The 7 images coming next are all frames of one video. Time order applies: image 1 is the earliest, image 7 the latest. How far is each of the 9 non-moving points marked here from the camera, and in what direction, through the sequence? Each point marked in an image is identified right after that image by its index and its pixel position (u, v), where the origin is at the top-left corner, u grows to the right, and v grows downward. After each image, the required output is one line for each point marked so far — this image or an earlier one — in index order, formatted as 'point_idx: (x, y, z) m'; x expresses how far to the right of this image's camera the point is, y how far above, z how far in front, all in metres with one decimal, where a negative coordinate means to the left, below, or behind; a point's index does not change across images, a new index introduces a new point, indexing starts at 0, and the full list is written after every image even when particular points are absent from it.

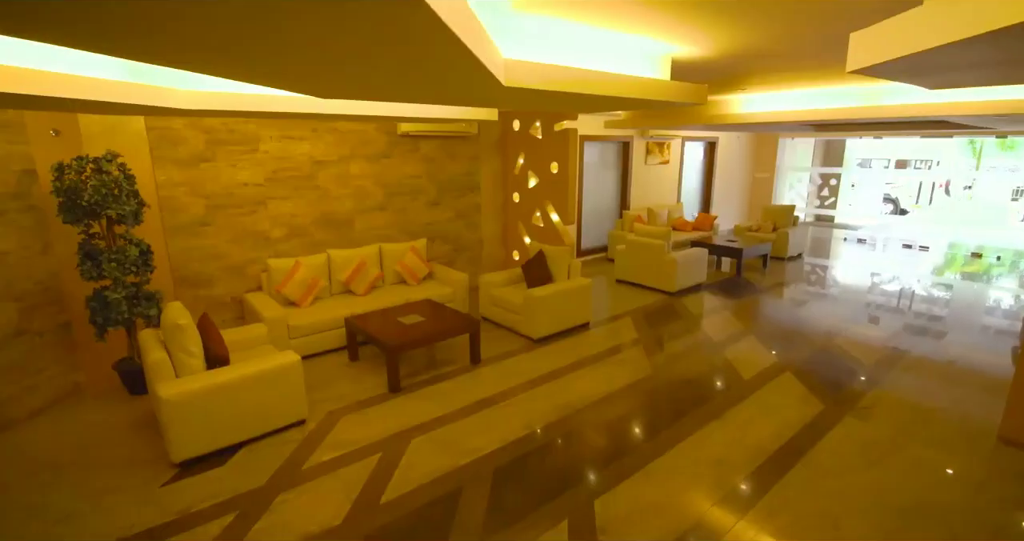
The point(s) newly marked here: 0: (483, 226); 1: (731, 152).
0: (-0.4, +0.6, +6.8) m
1: (+4.4, +2.4, +10.2) m
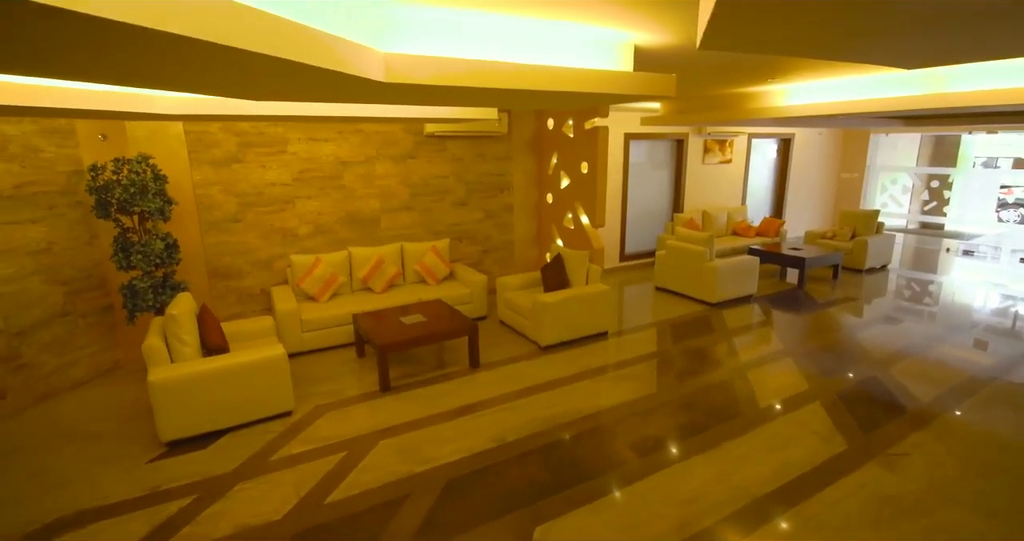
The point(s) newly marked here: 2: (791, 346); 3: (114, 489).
0: (0.0, +0.6, +6.7) m
1: (+5.4, +2.2, +9.2) m
2: (+2.8, -0.8, +5.0) m
3: (-2.4, -1.3, +3.0) m
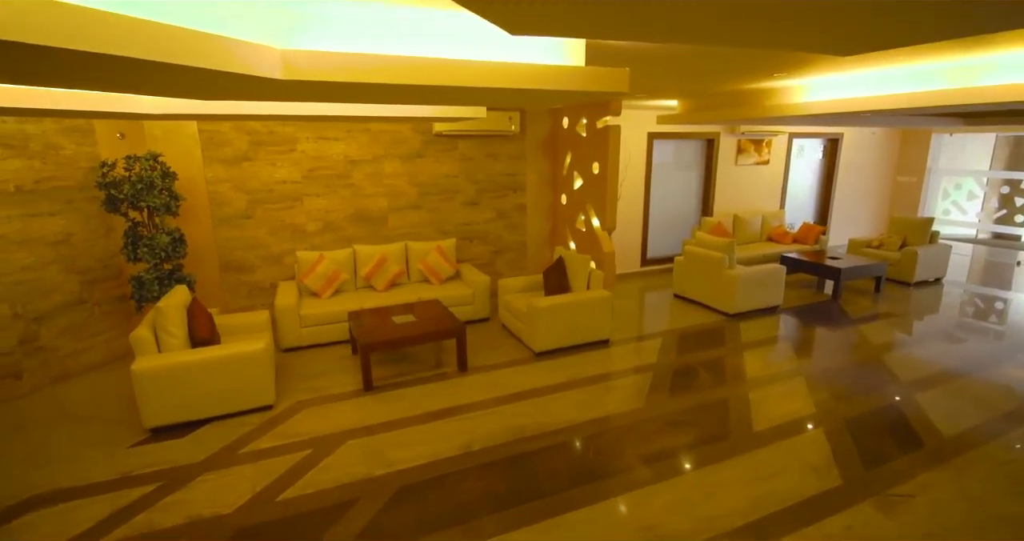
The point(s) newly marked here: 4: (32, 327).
0: (+0.2, +0.5, +6.6) m
1: (+5.8, +2.0, +8.5) m
2: (+2.7, -0.9, +4.6) m
3: (-2.6, -1.2, +3.1) m
4: (-3.9, -0.5, +4.1) m
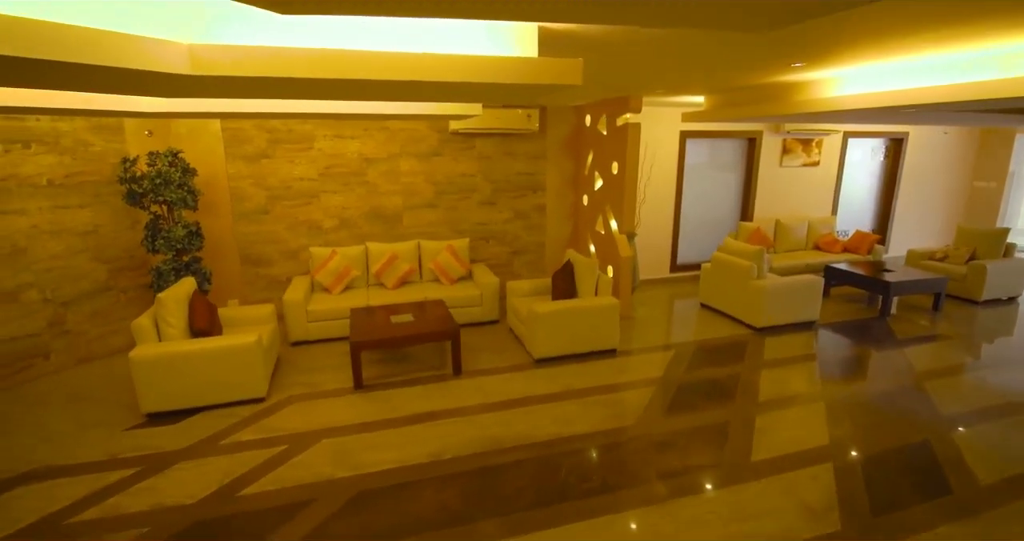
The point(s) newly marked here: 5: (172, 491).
0: (+0.4, +0.5, +6.4) m
1: (+6.3, +1.8, +7.6) m
2: (+2.6, -1.0, +4.1) m
3: (-2.8, -1.2, +3.3) m
4: (-3.9, -0.3, +4.4) m
5: (-2.0, -1.3, +2.9) m
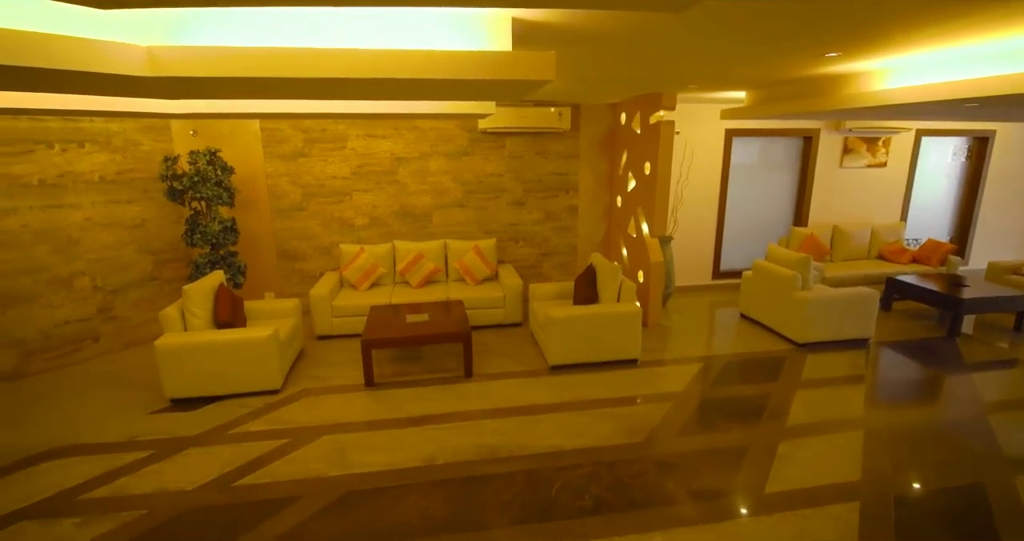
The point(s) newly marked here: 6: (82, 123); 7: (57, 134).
0: (+0.8, +0.5, +6.2) m
1: (+6.8, +1.6, +6.7) m
2: (+2.7, -1.1, +3.7) m
3: (-2.8, -1.1, +3.5) m
4: (-3.8, -0.3, +4.7) m
5: (-2.0, -1.3, +3.1) m
6: (-3.8, +1.3, +4.4) m
7: (-3.9, +1.2, +4.3) m
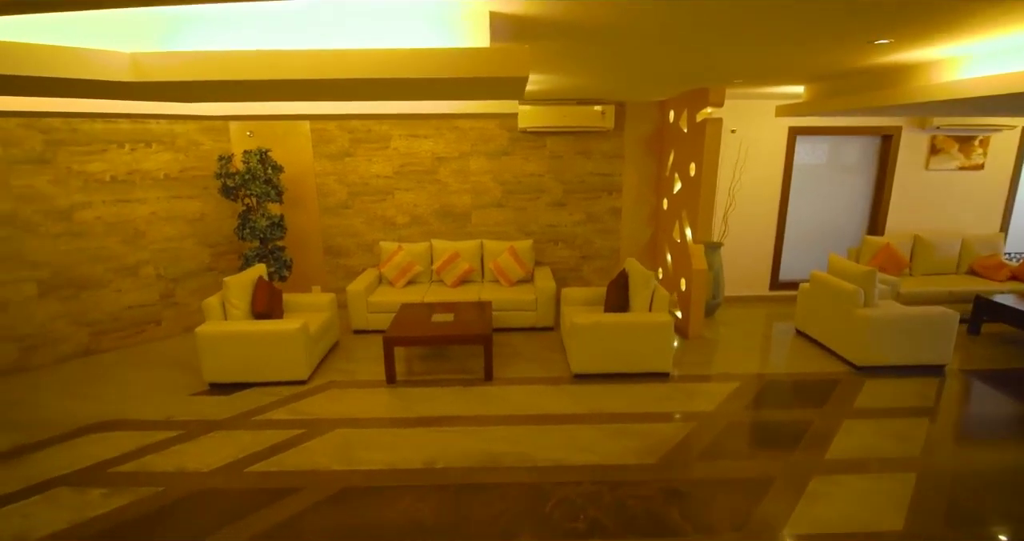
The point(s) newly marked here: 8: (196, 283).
0: (+1.3, +0.4, +5.9) m
1: (+7.3, +1.3, +5.6) m
2: (+2.8, -1.2, +3.2) m
3: (-2.8, -1.1, +3.8) m
4: (-3.5, -0.2, +5.1) m
5: (-2.0, -1.2, +3.2) m
6: (-3.5, +1.4, +4.8) m
7: (-3.6, +1.3, +4.7) m
8: (-3.3, -0.1, +5.3) m
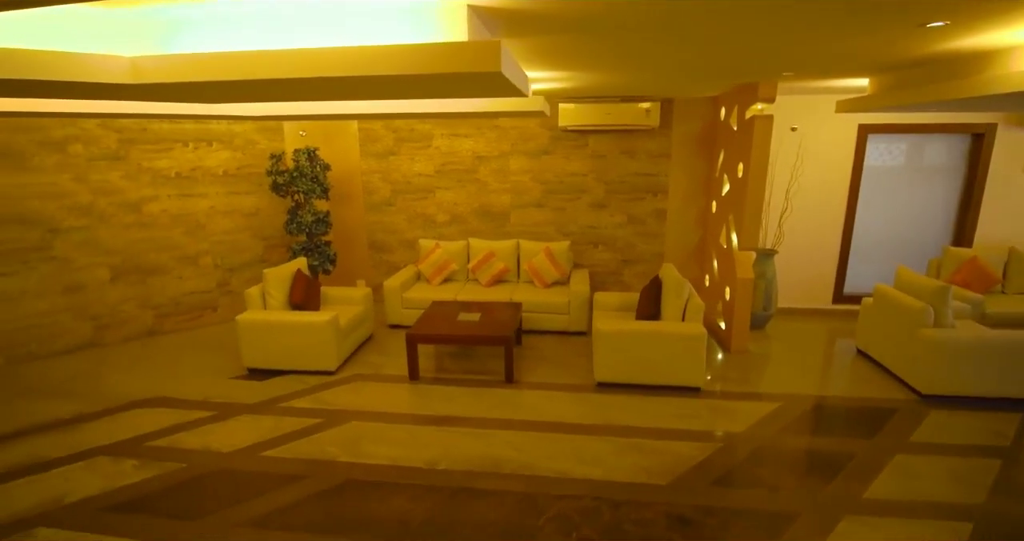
0: (+1.7, +0.4, +5.7) m
1: (+7.7, +1.0, +4.5) m
2: (+2.7, -1.3, +2.8) m
3: (-2.6, -1.0, +4.1) m
4: (-3.1, 0.0, +5.5) m
5: (-2.0, -1.1, +3.4) m
6: (-3.1, +1.5, +5.2) m
7: (-3.2, +1.4, +5.1) m
8: (-3.0, 0.0, +5.7) m
